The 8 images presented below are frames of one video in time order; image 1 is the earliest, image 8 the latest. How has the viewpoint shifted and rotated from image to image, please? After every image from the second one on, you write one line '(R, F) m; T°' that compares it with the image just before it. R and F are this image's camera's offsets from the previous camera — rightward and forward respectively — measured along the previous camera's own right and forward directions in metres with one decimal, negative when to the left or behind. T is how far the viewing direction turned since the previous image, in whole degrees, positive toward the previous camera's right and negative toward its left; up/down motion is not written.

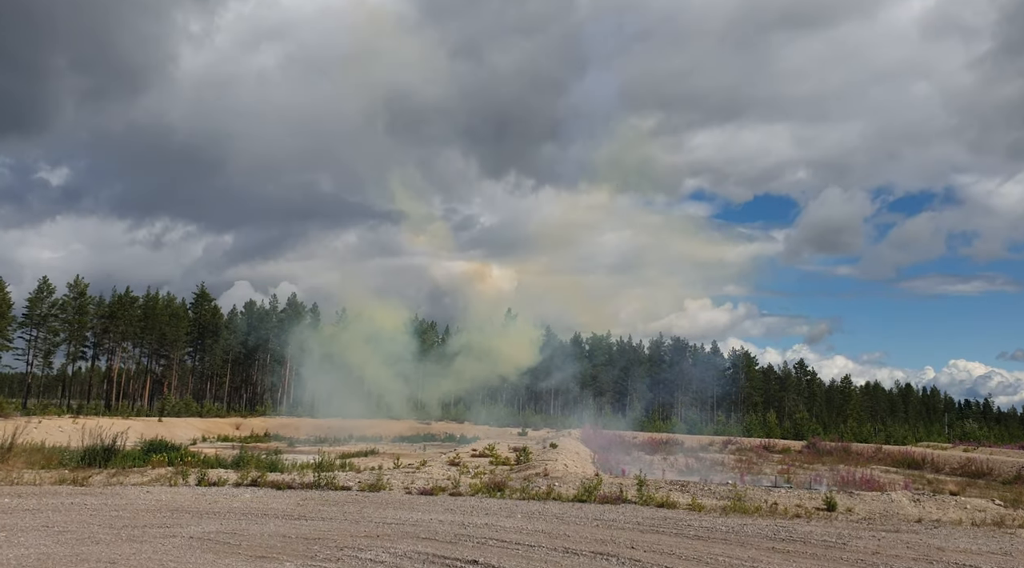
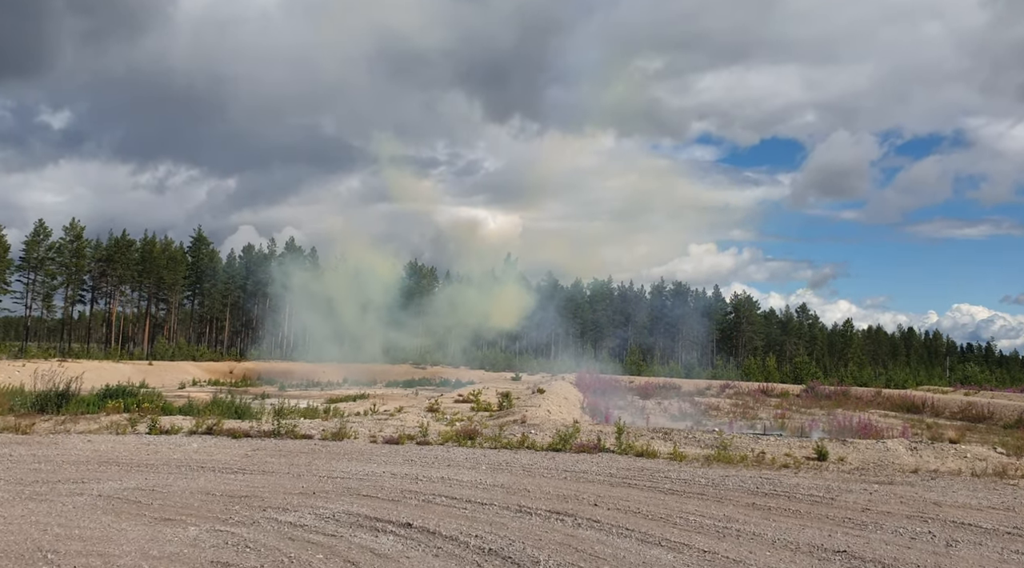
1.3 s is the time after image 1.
(+0.7, +1.3) m; 0°
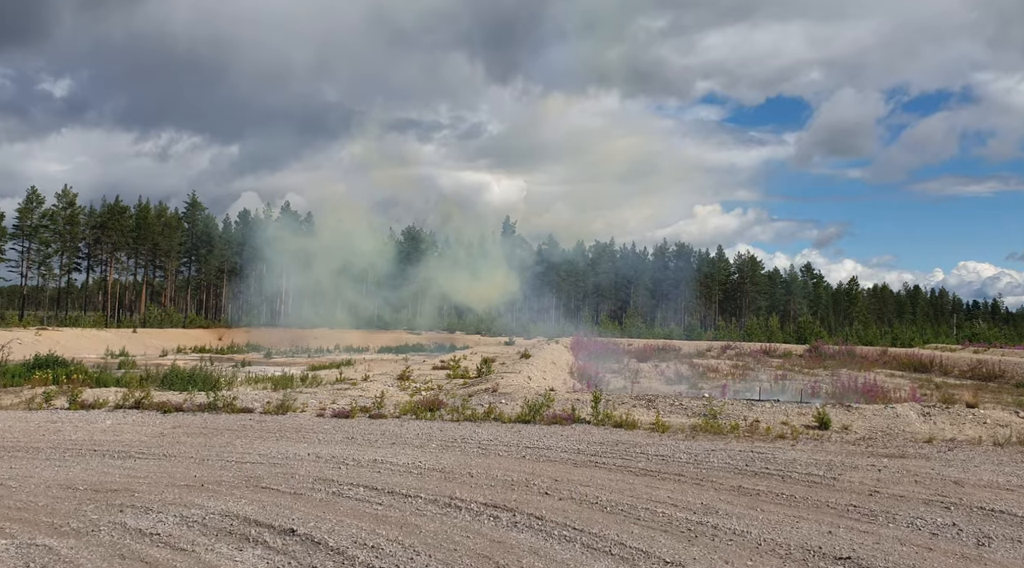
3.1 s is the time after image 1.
(+0.8, +1.9) m; 0°
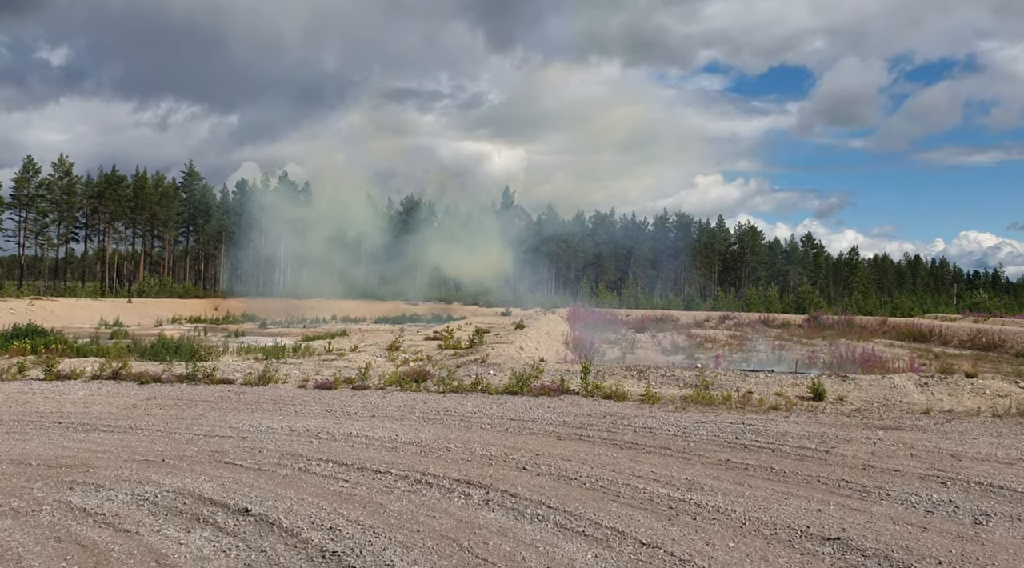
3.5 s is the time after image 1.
(+0.2, +0.4) m; 0°
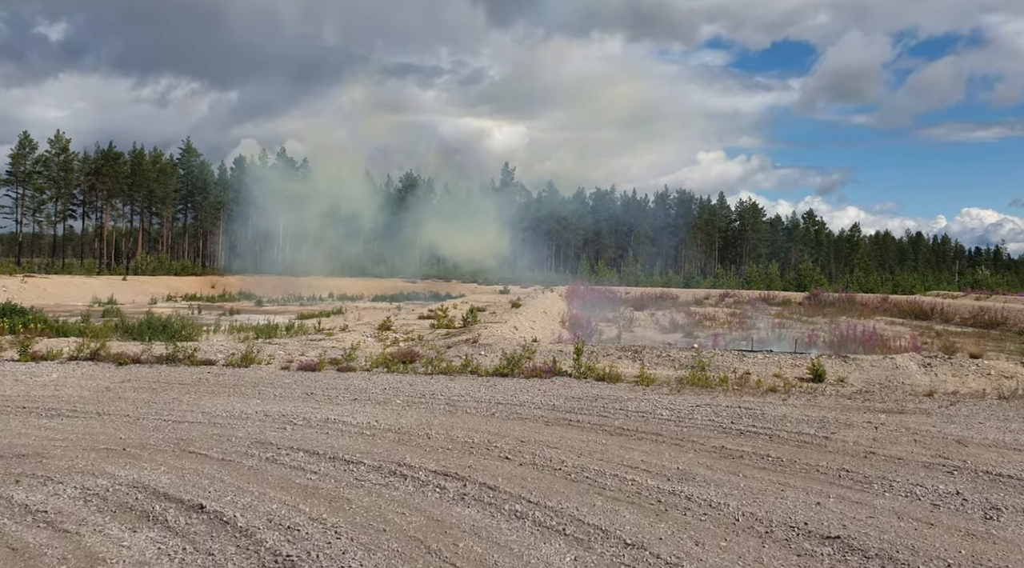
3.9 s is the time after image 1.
(+0.2, +0.5) m; 0°
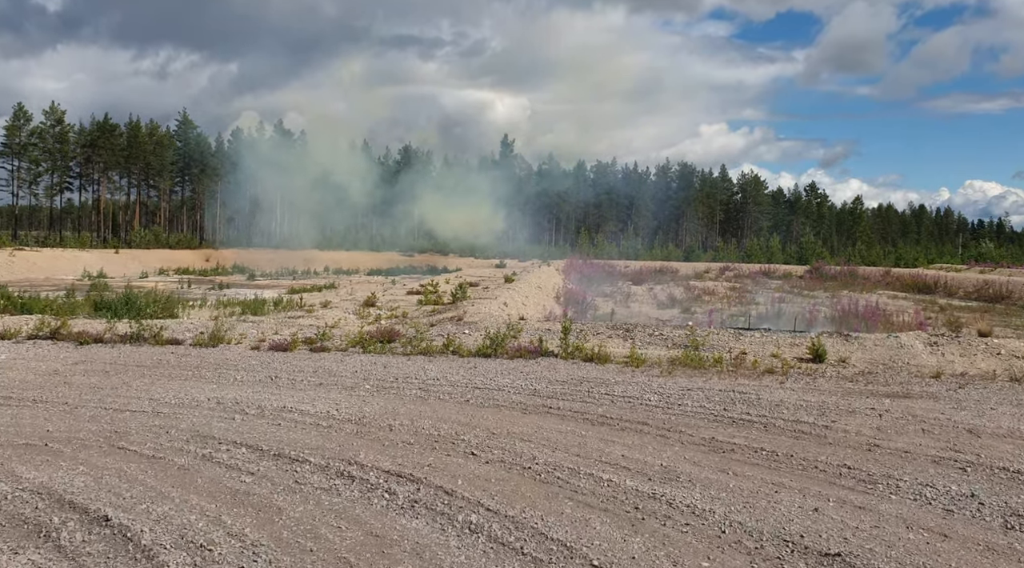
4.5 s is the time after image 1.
(+0.3, +0.8) m; 0°
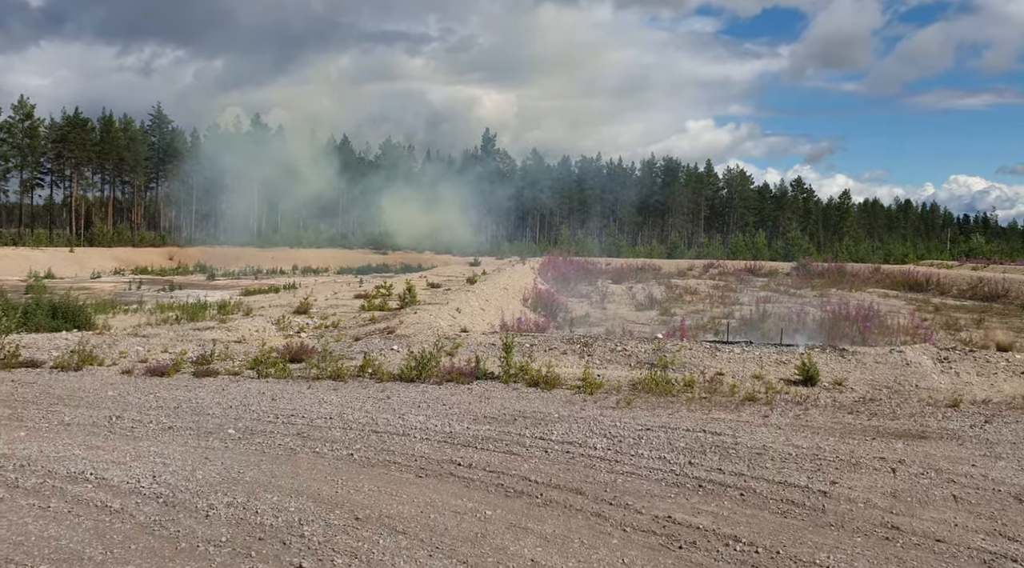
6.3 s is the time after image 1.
(+0.8, +2.2) m; +1°
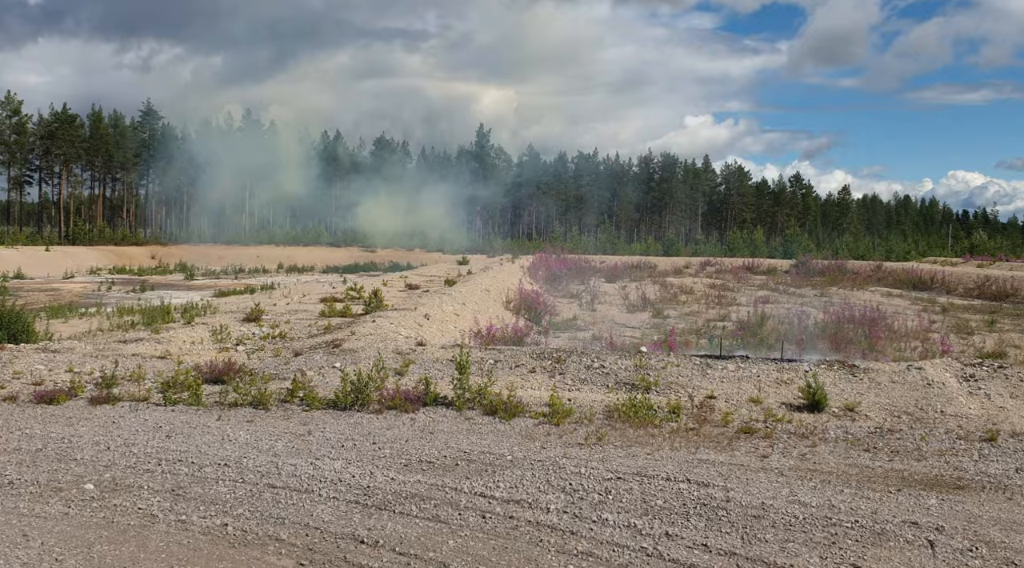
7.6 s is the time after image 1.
(+0.5, +1.6) m; 0°
